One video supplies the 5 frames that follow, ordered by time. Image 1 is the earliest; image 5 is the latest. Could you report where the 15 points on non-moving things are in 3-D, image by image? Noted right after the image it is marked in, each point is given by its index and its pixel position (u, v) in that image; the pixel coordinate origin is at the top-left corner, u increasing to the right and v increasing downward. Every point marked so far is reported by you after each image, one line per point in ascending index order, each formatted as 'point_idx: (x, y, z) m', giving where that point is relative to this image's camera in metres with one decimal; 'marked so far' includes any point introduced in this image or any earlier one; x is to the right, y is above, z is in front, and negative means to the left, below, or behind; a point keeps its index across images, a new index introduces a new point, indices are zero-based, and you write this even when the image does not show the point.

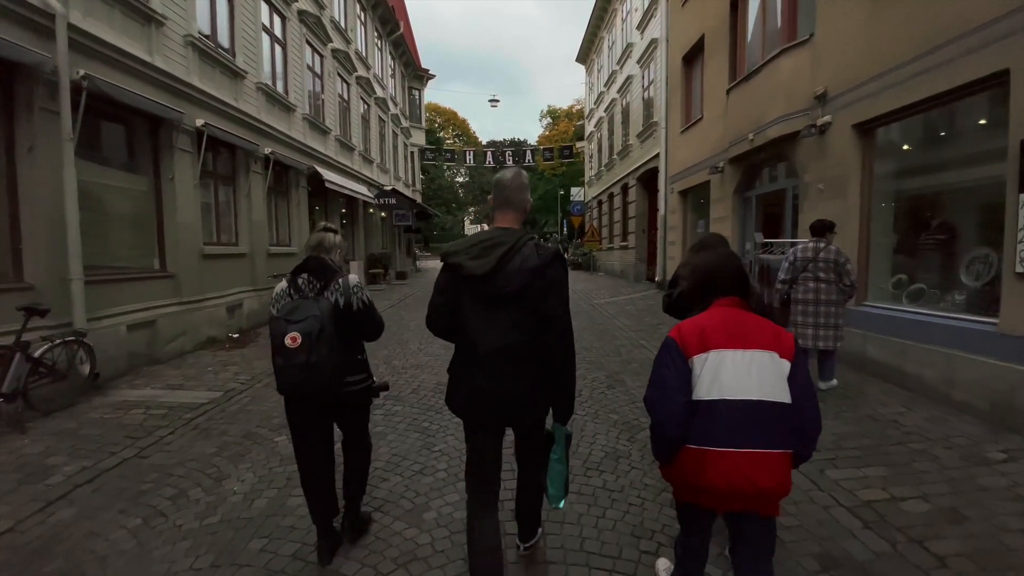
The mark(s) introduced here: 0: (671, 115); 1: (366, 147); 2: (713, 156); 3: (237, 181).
0: (+5.1, +5.5, +13.0) m
1: (-6.6, +6.3, +18.2) m
2: (+5.2, +3.4, +10.4) m
3: (-6.9, +2.7, +10.1) m
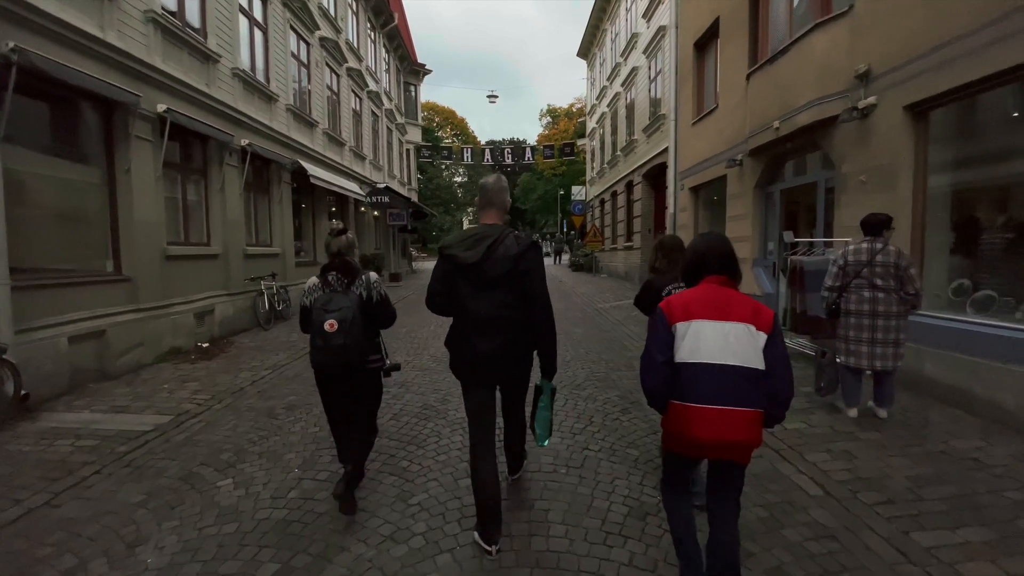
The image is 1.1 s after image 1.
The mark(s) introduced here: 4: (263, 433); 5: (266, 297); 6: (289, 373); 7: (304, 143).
0: (+5.1, +5.4, +12.1) m
1: (-6.7, +6.2, +17.3) m
2: (+5.1, +3.3, +9.5) m
3: (-6.9, +2.6, +9.2) m
4: (-3.0, -1.7, +4.9) m
5: (-6.2, -0.2, +10.1) m
6: (-3.9, -1.5, +7.0) m
7: (-6.6, +4.6, +13.0) m
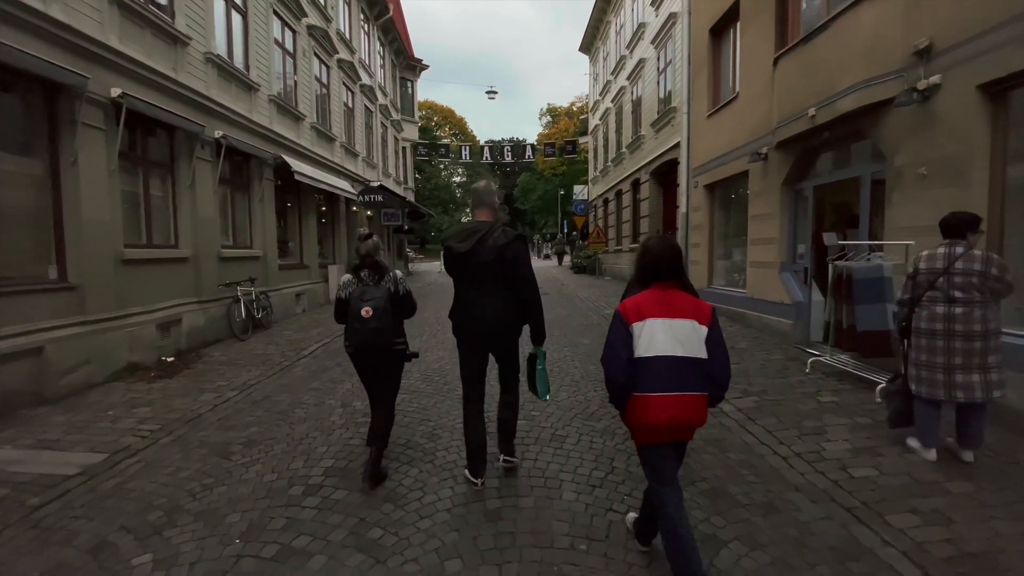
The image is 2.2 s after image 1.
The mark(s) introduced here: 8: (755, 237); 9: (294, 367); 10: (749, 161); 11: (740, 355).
0: (+5.1, +5.3, +11.2) m
1: (-6.7, +6.1, +16.4) m
2: (+5.2, +3.1, +8.6) m
3: (-6.9, +2.4, +8.3) m
4: (-3.0, -1.9, +4.0) m
5: (-6.2, -0.4, +9.2) m
6: (-3.8, -1.6, +6.1) m
7: (-6.6, +4.5, +12.1) m
8: (+5.2, +1.1, +8.6) m
9: (-4.0, -1.5, +7.4) m
10: (+5.1, +2.7, +8.7) m
11: (+4.1, -1.2, +7.2) m
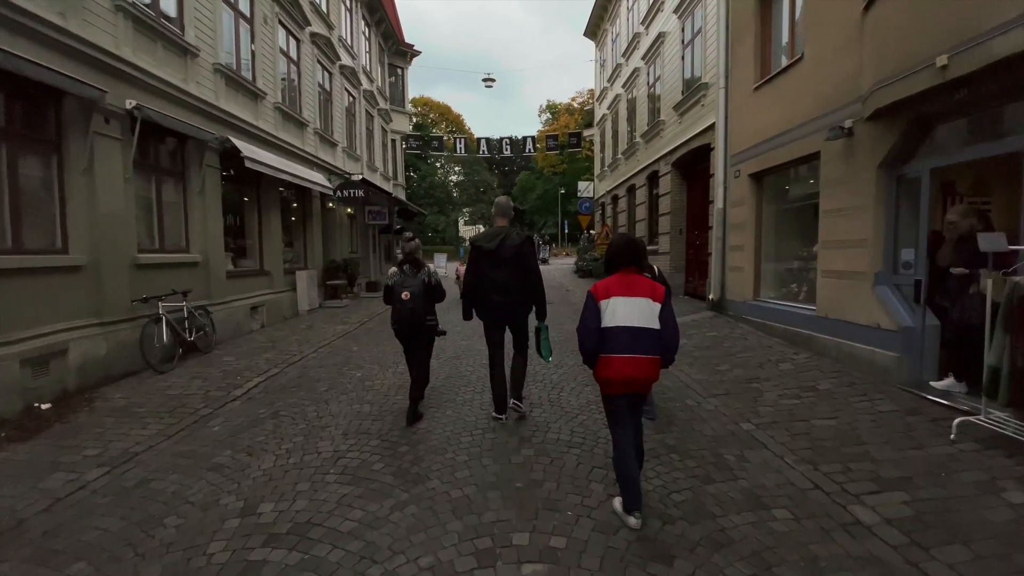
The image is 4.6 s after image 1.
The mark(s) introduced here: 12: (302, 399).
0: (+5.1, +5.0, +9.2) m
1: (-6.7, +5.8, +14.3) m
2: (+5.2, +2.9, +6.6) m
3: (-6.8, +2.2, +6.2) m
4: (-2.9, -2.2, +1.9) m
5: (-6.1, -0.6, +7.2) m
6: (-3.8, -1.9, +4.1) m
7: (-6.6, +4.2, +10.0) m
8: (+5.2, +0.8, +6.6) m
9: (-4.0, -1.7, +5.4) m
10: (+5.2, +2.5, +6.7) m
11: (+4.1, -1.5, +5.2) m
12: (-3.0, -1.6, +5.7) m
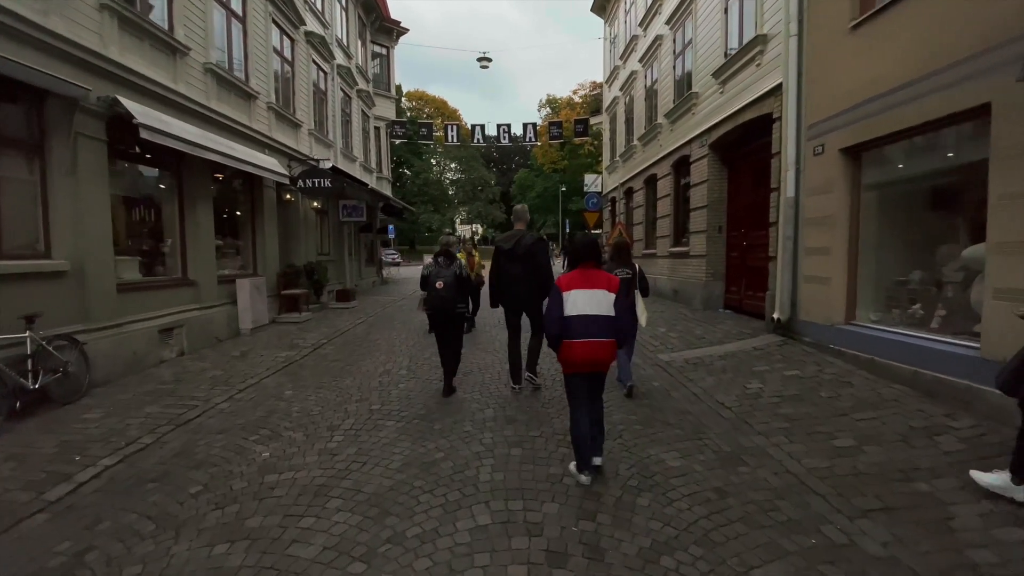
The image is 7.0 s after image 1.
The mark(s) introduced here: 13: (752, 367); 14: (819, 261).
0: (+5.1, +4.7, +6.9) m
1: (-6.7, +5.5, +11.9) m
2: (+5.2, +2.6, +4.3) m
3: (-6.9, +1.9, +3.8) m
4: (-2.9, -2.5, -0.5) m
5: (-6.2, -0.9, +4.7) m
6: (-3.8, -2.2, +1.6) m
7: (-6.7, +3.9, +7.6) m
8: (+5.2, +0.5, +4.2) m
9: (-4.0, -2.0, +2.9) m
10: (+5.1, +2.2, +4.3) m
11: (+4.1, -1.8, +2.8) m
12: (-3.0, -1.9, +3.3) m
13: (+3.7, -1.2, +6.2) m
14: (+5.0, +0.4, +6.6) m
